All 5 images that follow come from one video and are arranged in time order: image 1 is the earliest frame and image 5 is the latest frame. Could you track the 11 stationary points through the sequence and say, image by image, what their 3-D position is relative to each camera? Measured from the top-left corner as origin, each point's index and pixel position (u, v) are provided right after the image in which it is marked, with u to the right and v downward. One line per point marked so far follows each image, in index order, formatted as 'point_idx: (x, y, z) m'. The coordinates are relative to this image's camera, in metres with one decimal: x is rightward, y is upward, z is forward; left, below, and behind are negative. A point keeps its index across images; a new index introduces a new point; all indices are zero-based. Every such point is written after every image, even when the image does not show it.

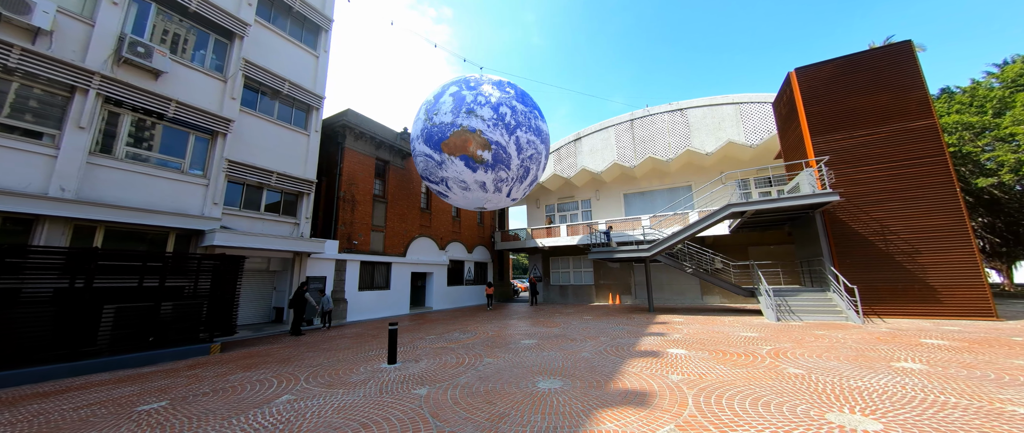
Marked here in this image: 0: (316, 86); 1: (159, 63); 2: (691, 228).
0: (-6.8, +4.6, +11.3) m
1: (-8.3, +3.6, +7.7) m
2: (+5.5, -0.3, +10.1) m
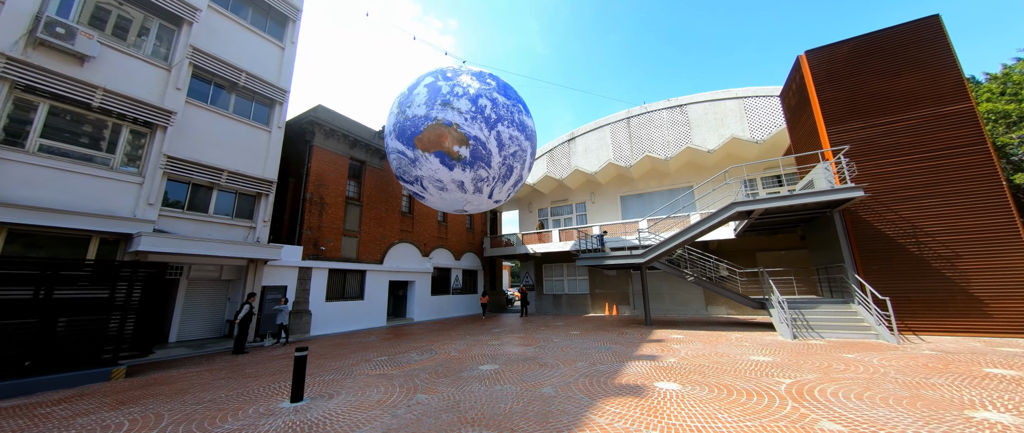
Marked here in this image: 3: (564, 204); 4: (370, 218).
0: (-7.5, +4.4, +10.4) m
1: (-9.0, +3.6, +6.8) m
2: (+4.9, -0.3, +9.0) m
3: (+2.8, +0.7, +17.7) m
4: (-5.6, -0.1, +12.8) m
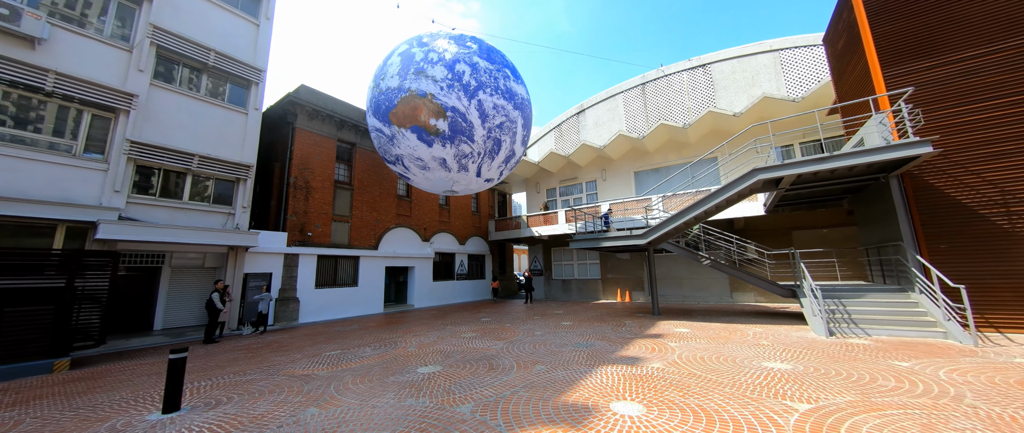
0: (-7.9, +4.9, +9.9) m
1: (-9.7, +3.8, +6.5) m
2: (+4.4, +0.3, +7.6) m
3: (+3.1, +1.7, +16.4) m
4: (-5.7, +0.5, +12.3) m
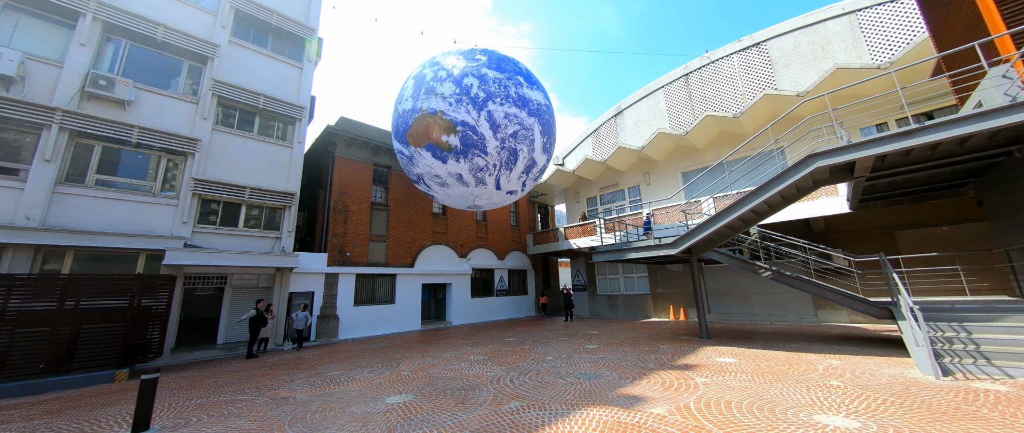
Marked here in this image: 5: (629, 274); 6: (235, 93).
0: (-7.3, +4.1, +11.1) m
1: (-9.6, +3.1, +8.0) m
2: (+4.5, +0.3, +6.3) m
3: (+4.8, +1.3, +15.2) m
4: (-4.5, -0.2, +12.8) m
5: (+5.1, -2.5, +13.9) m
6: (-8.4, +3.8, +9.8) m
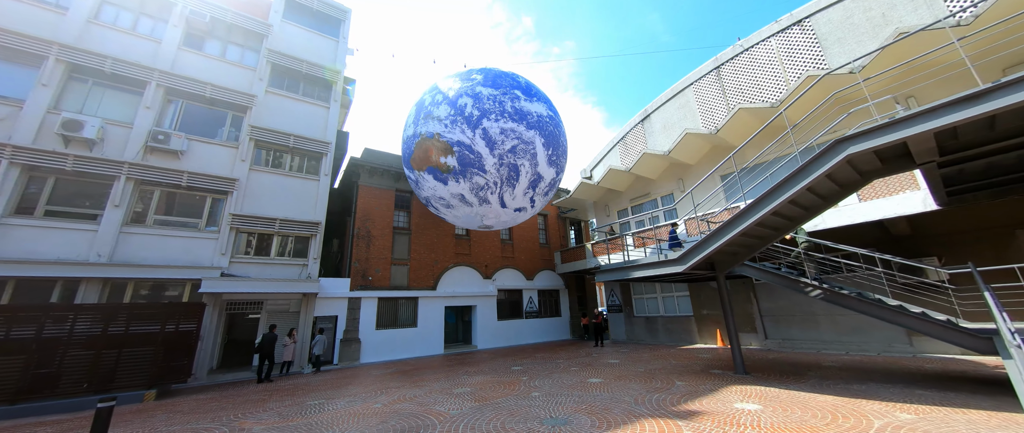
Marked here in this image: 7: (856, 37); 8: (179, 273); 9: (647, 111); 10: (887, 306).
0: (-6.9, +3.1, +12.0) m
1: (-9.7, +2.1, +9.3) m
2: (+4.1, +0.2, +5.1) m
3: (+5.8, +0.7, +14.0) m
4: (-3.7, -1.2, +13.0) m
5: (+6.0, -3.0, +12.4) m
6: (-8.2, +2.8, +11.0) m
7: (+8.6, +4.6, +8.2) m
8: (-9.0, -1.6, +8.7) m
9: (+5.6, +4.5, +13.6) m
10: (+6.2, -1.5, +5.4) m
